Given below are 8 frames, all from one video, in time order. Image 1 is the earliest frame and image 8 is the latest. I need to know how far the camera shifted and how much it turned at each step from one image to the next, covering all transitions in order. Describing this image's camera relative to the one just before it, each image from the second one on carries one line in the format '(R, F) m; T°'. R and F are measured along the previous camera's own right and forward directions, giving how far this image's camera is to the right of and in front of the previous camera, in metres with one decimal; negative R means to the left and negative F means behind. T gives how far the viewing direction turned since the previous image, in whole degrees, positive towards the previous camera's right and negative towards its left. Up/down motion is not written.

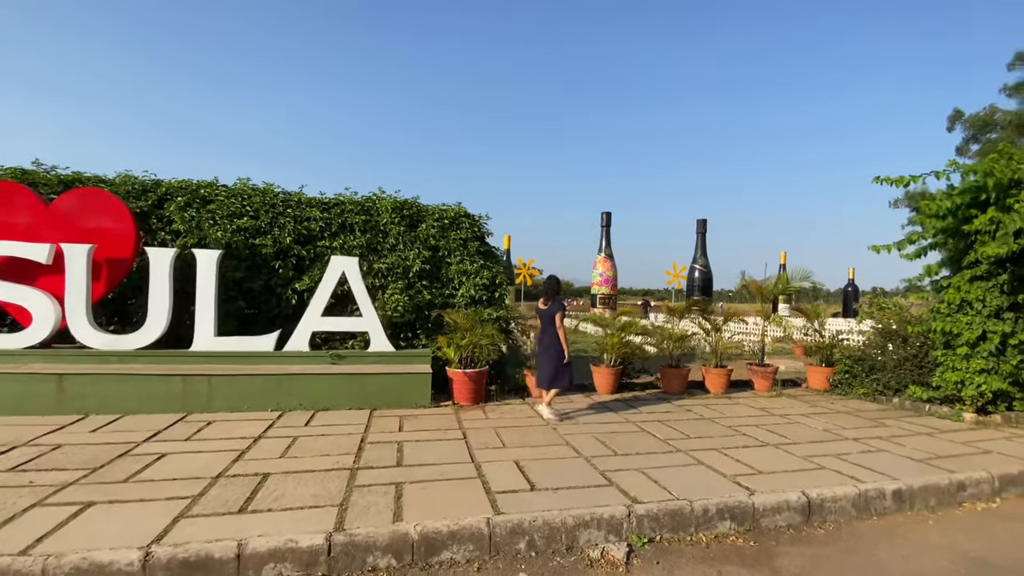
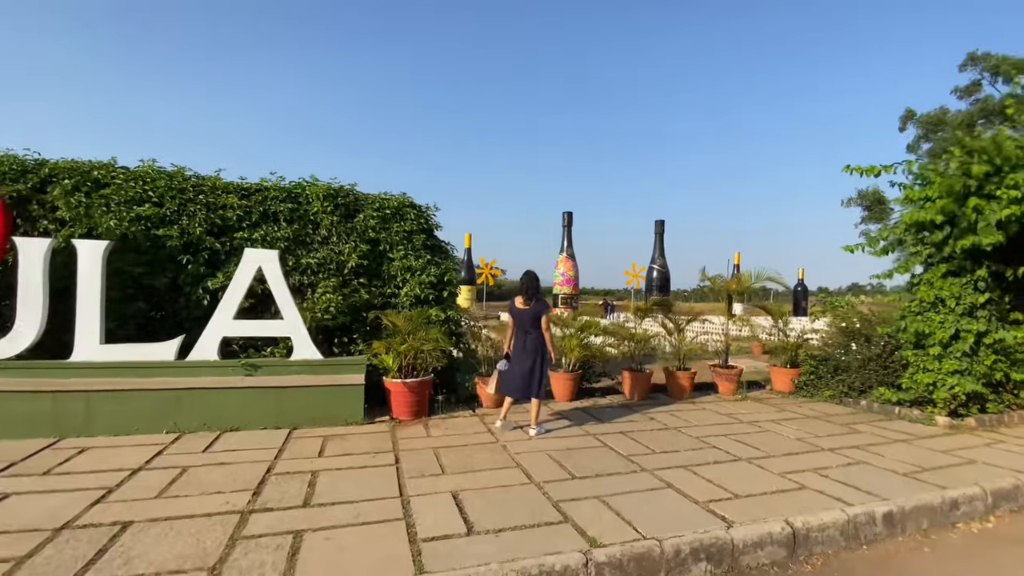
(+0.2, +0.7) m; +5°
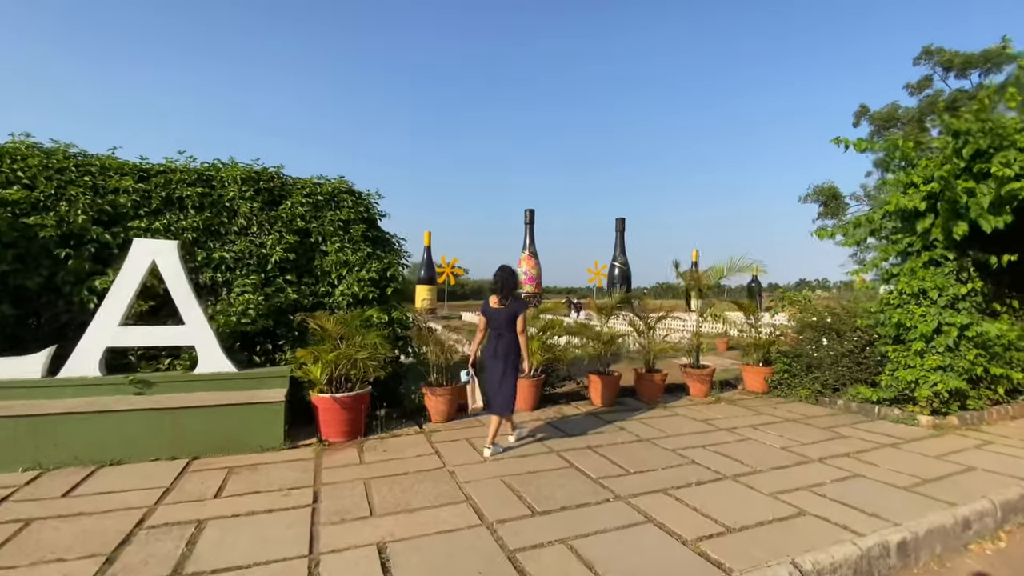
(+0.1, +0.8) m; +4°
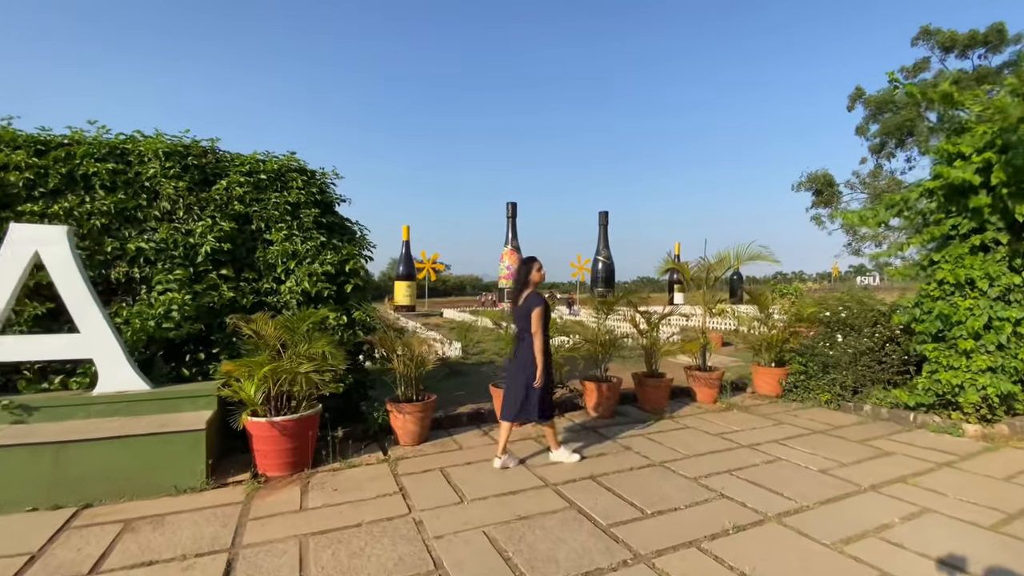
(0.0, +0.9) m; +2°
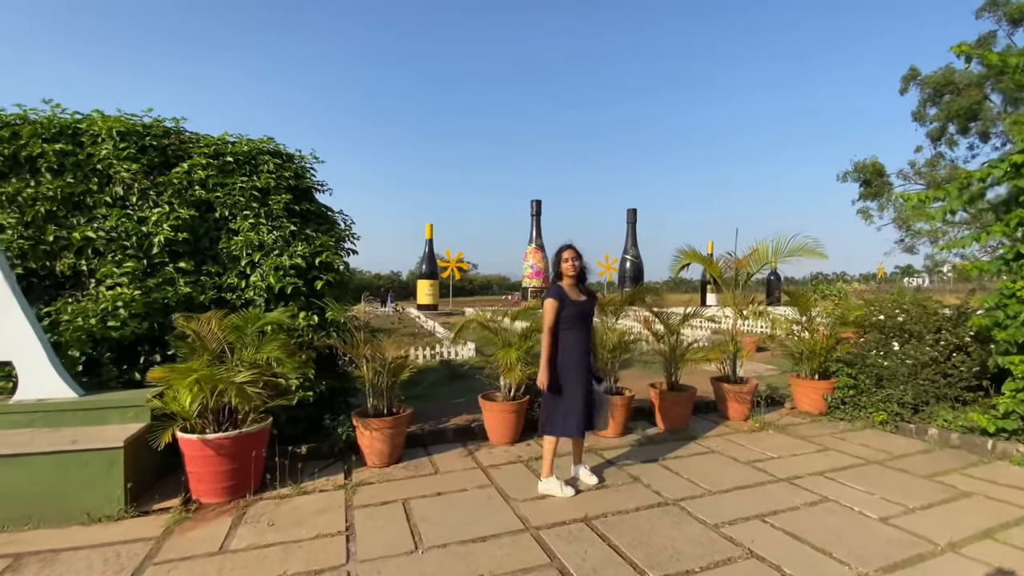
(+0.4, +0.7) m; -3°
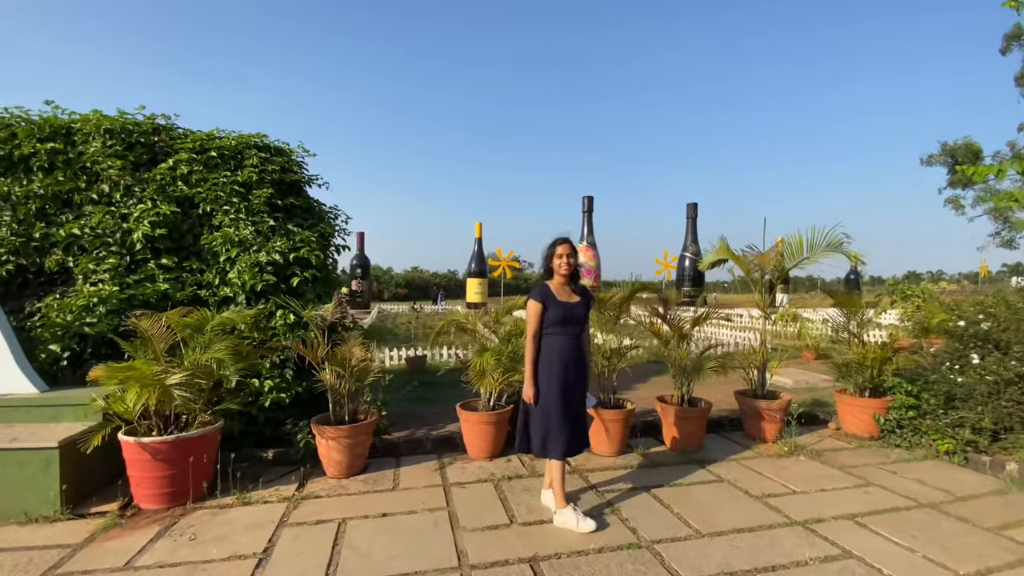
(+0.7, +0.5) m; -7°
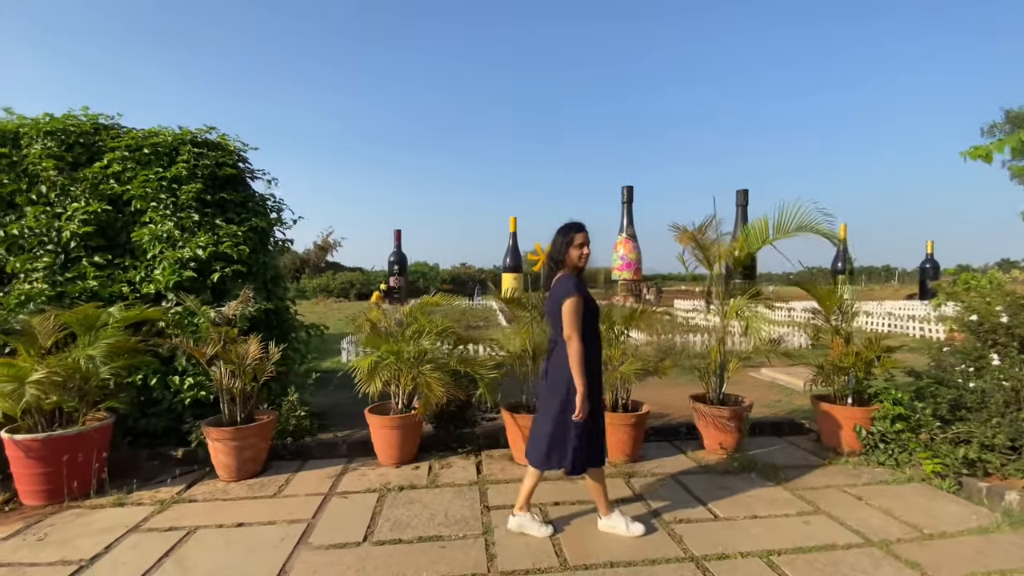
(+1.2, +0.4) m; -6°
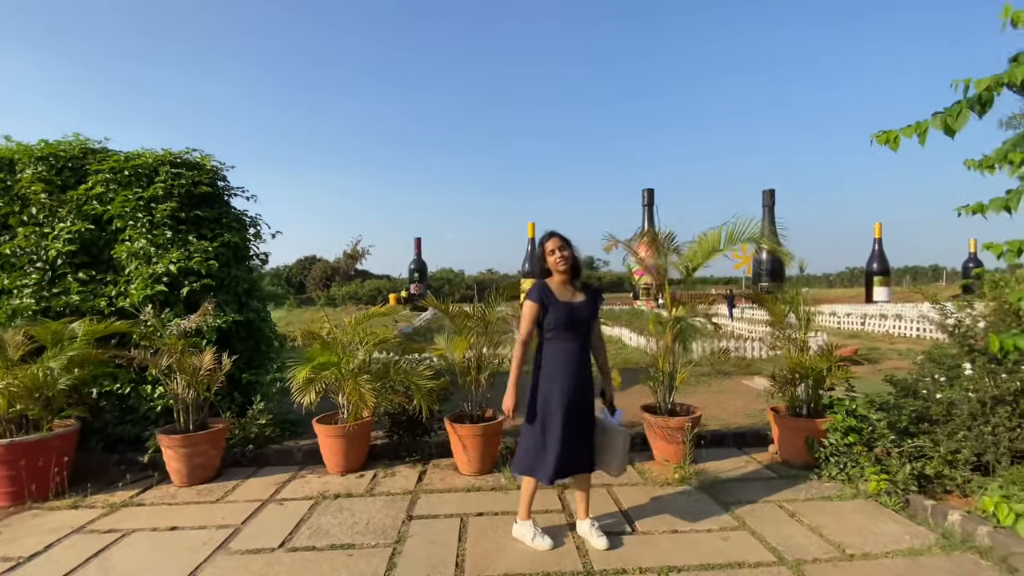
(+0.7, 0.0) m; -4°
